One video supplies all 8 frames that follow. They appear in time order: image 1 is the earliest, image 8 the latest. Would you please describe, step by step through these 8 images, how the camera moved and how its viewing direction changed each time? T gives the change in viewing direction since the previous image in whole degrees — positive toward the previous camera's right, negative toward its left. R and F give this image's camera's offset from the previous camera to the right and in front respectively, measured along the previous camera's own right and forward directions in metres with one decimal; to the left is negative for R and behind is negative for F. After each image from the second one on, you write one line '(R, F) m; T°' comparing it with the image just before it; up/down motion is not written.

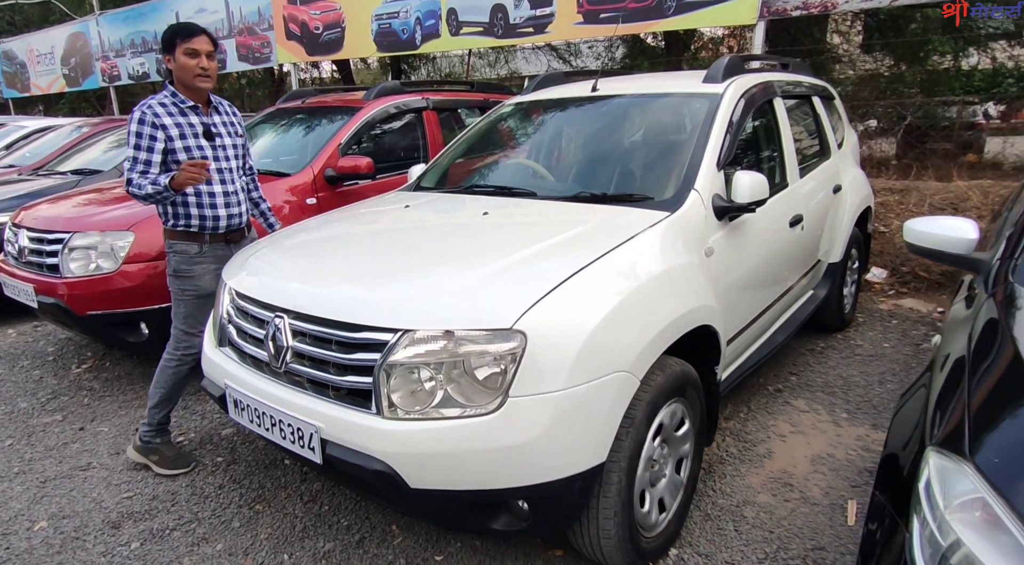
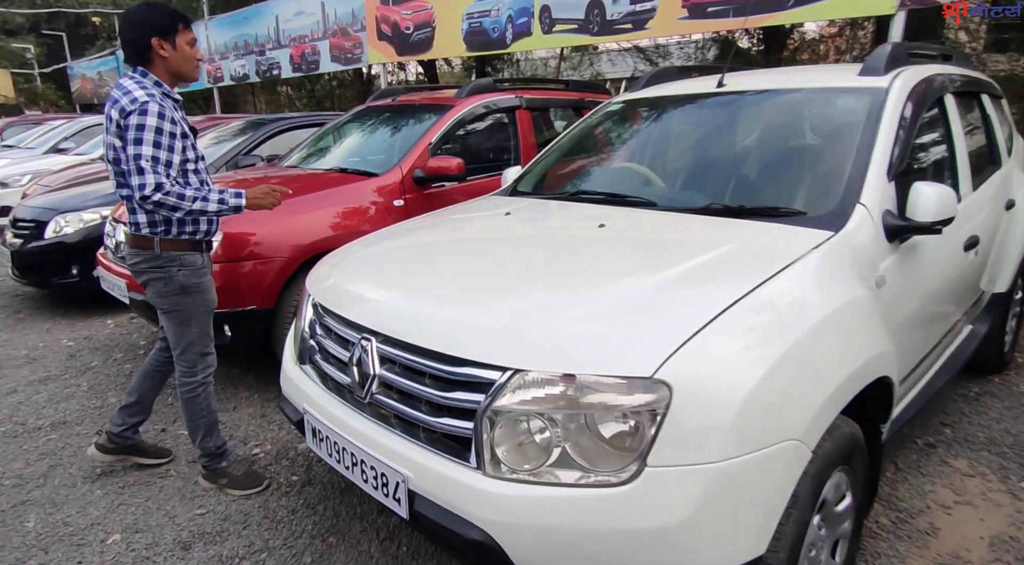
(-0.1, +0.3) m; -7°
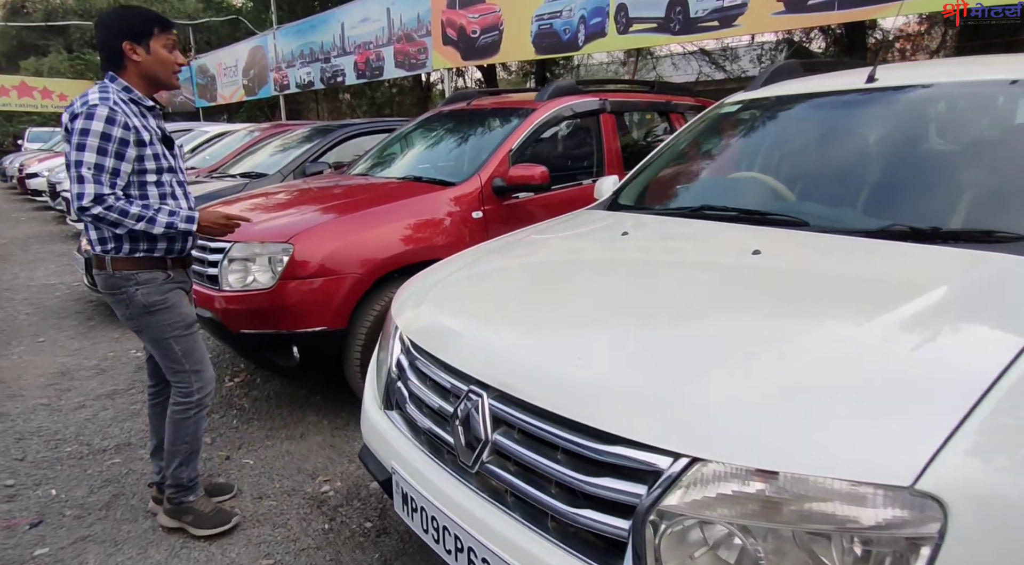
(-0.2, +0.3) m; -5°
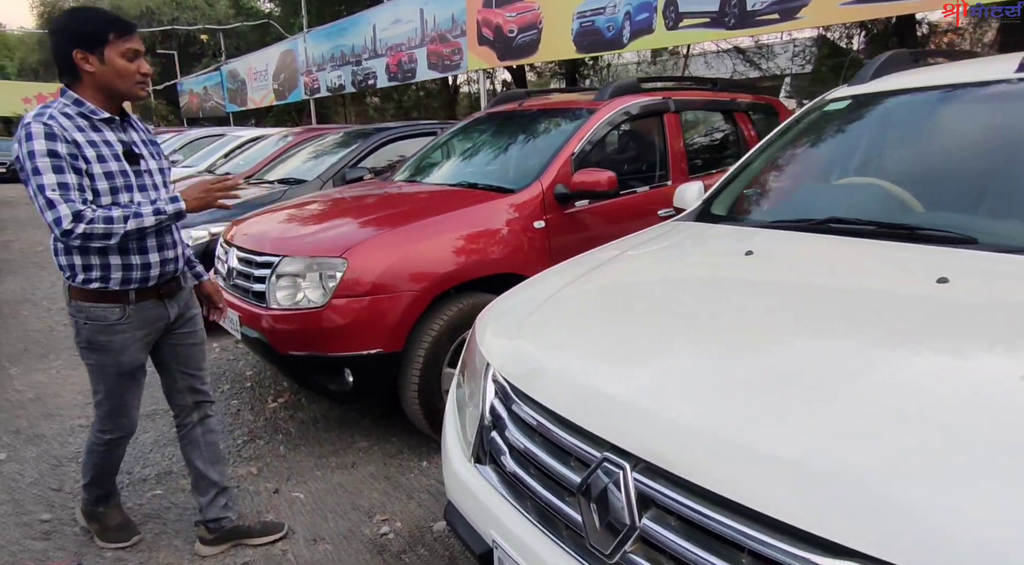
(-0.2, +0.3) m; -2°
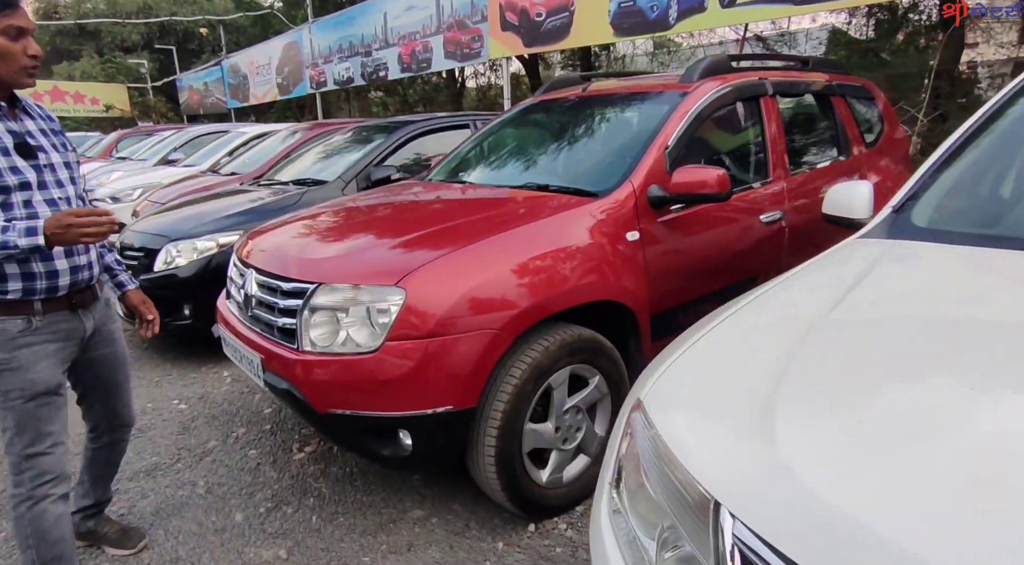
(-0.4, +0.6) m; 0°
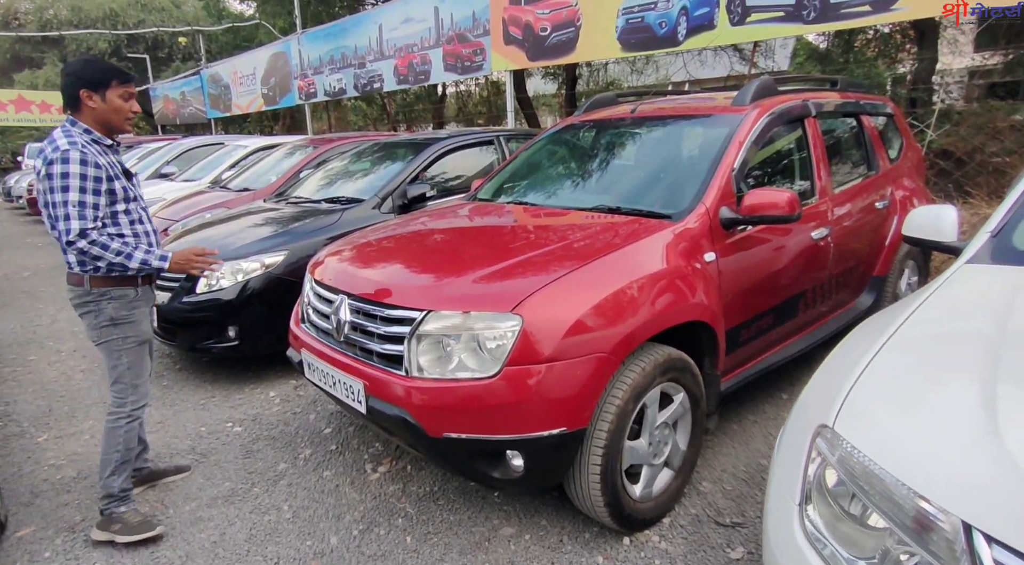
(-0.5, -0.1) m; +3°
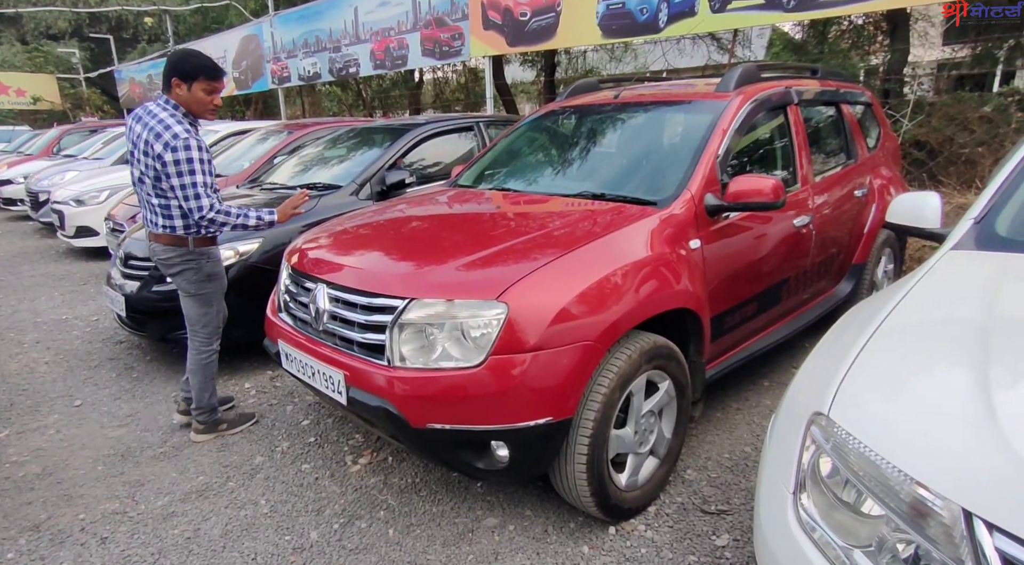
(0.0, 0.0) m; +2°
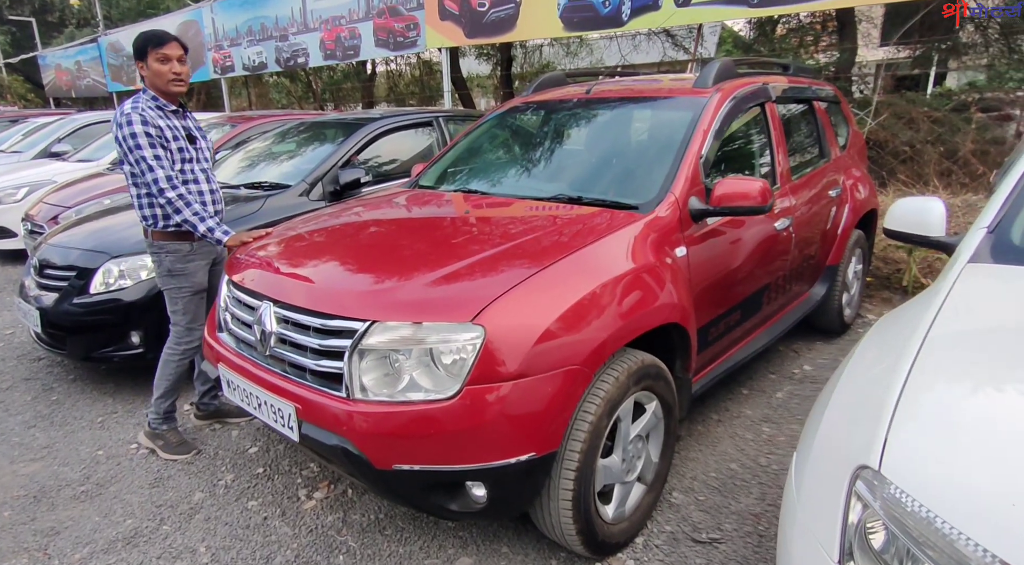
(-0.1, +0.2) m; +4°
